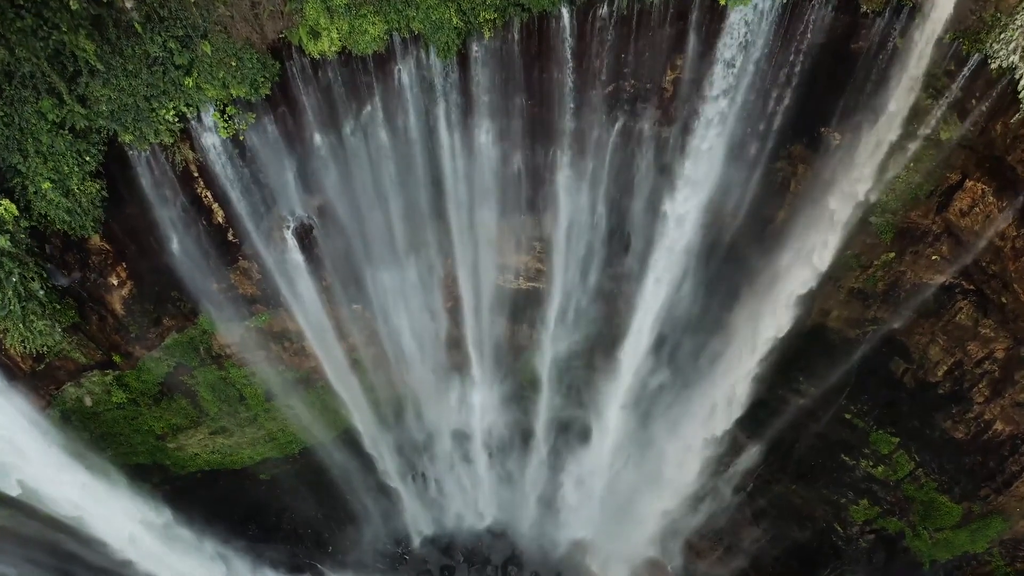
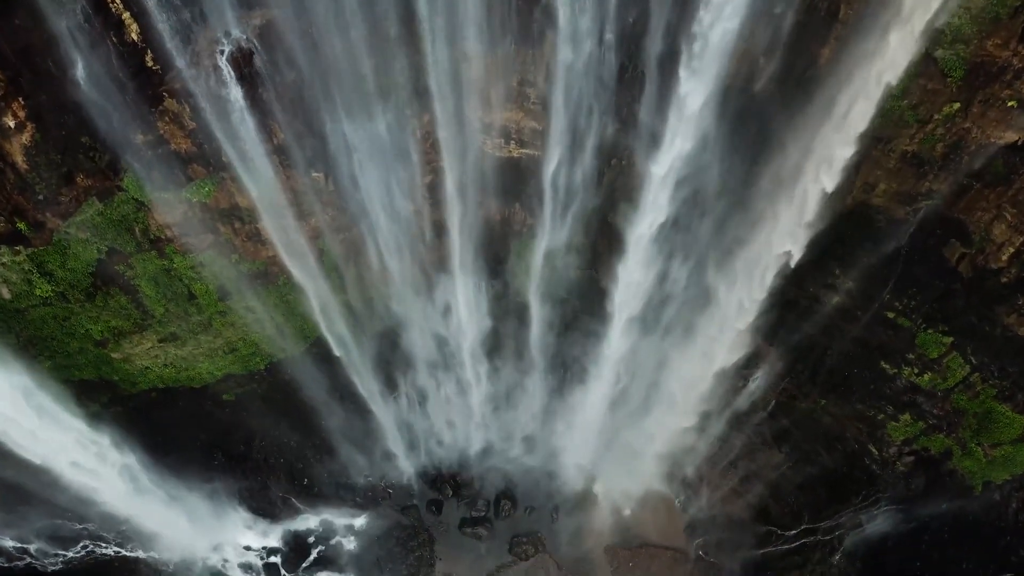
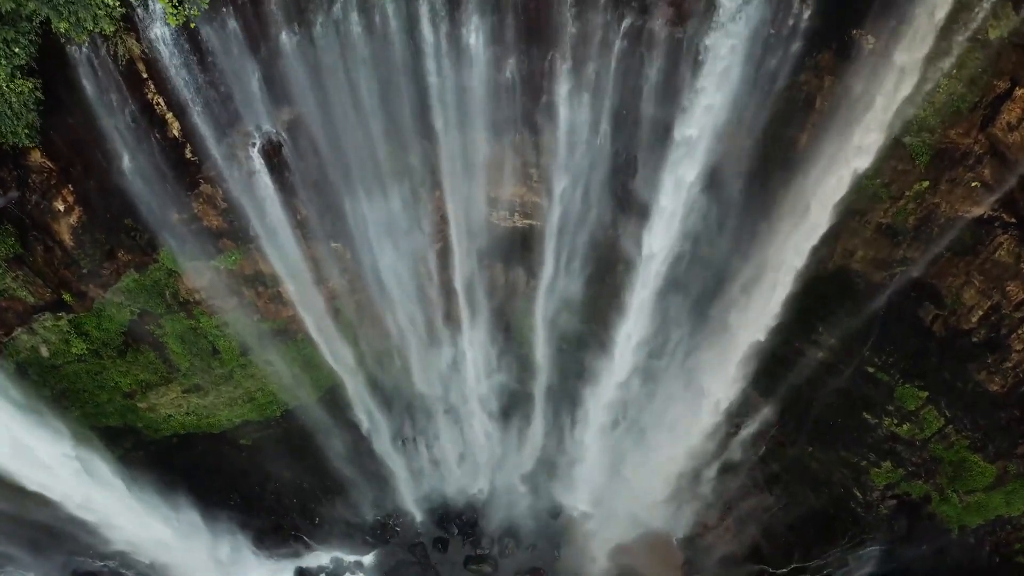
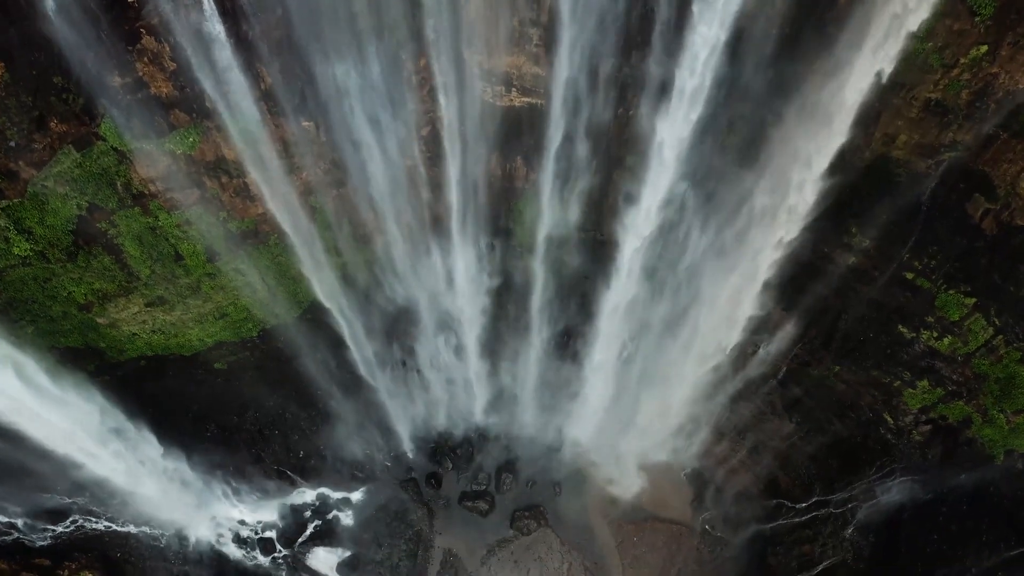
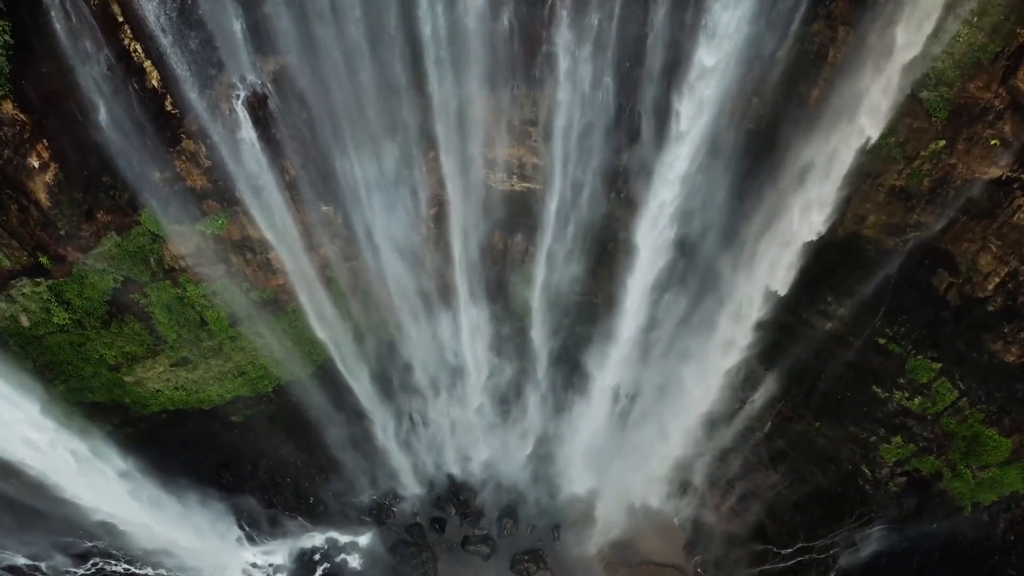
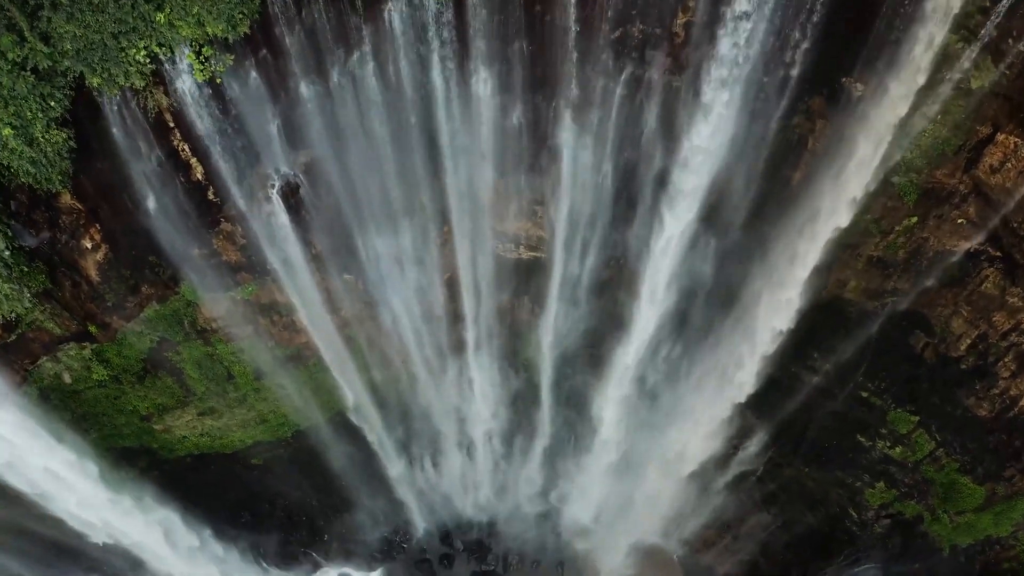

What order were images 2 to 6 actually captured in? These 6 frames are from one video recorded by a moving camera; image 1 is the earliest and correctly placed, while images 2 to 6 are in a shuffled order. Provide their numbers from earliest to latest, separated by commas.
6, 3, 5, 2, 4
